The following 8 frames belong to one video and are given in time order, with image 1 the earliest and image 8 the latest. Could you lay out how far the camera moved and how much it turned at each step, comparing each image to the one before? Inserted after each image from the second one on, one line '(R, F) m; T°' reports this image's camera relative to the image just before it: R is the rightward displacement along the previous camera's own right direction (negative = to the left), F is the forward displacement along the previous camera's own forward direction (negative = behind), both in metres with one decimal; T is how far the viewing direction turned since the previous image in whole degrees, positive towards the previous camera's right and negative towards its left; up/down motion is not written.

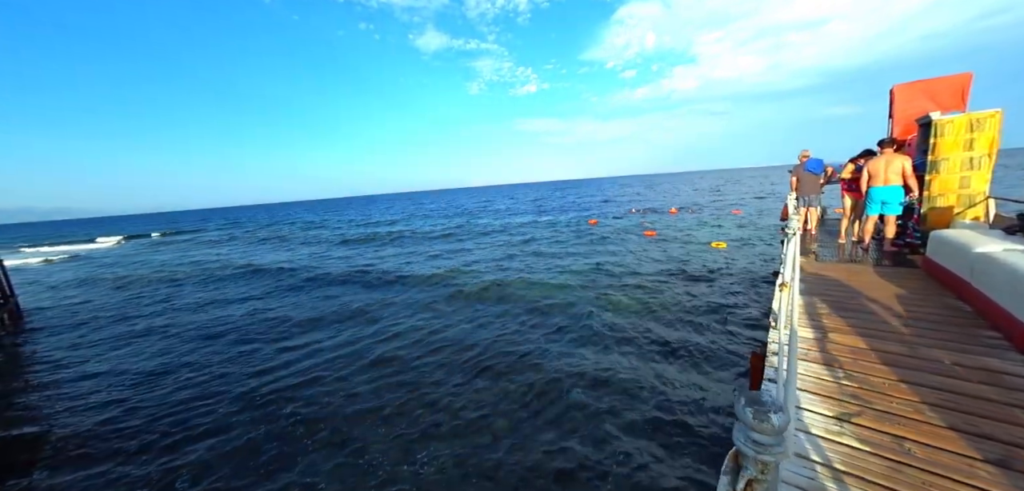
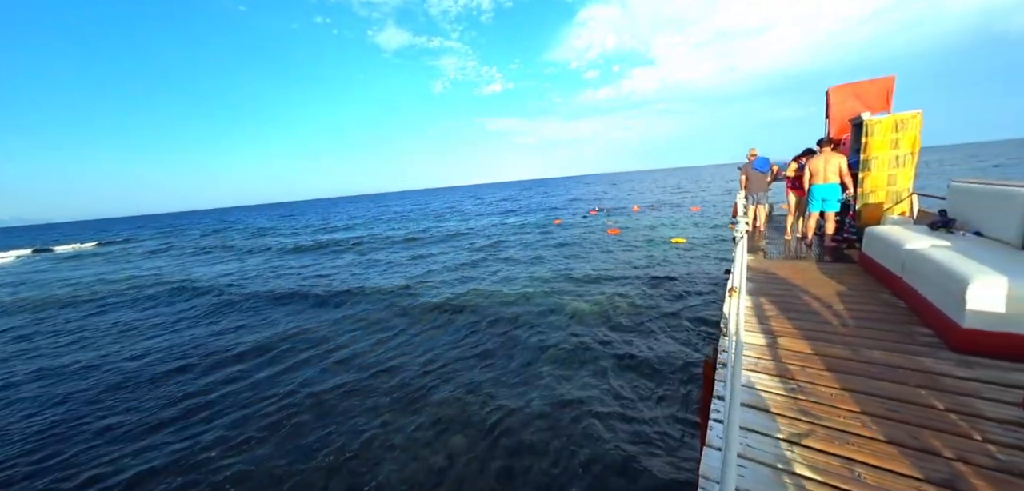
(+0.3, +0.2) m; +5°
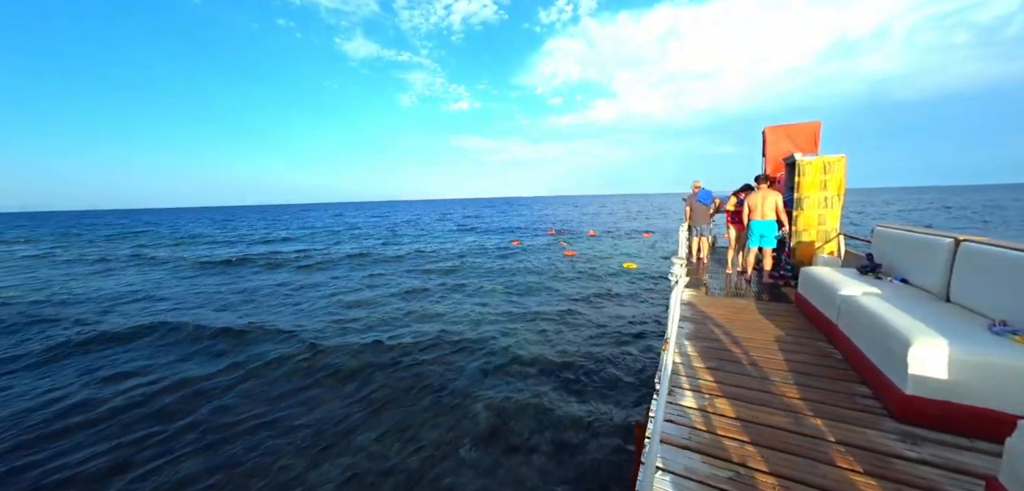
(+0.4, +0.5) m; +6°
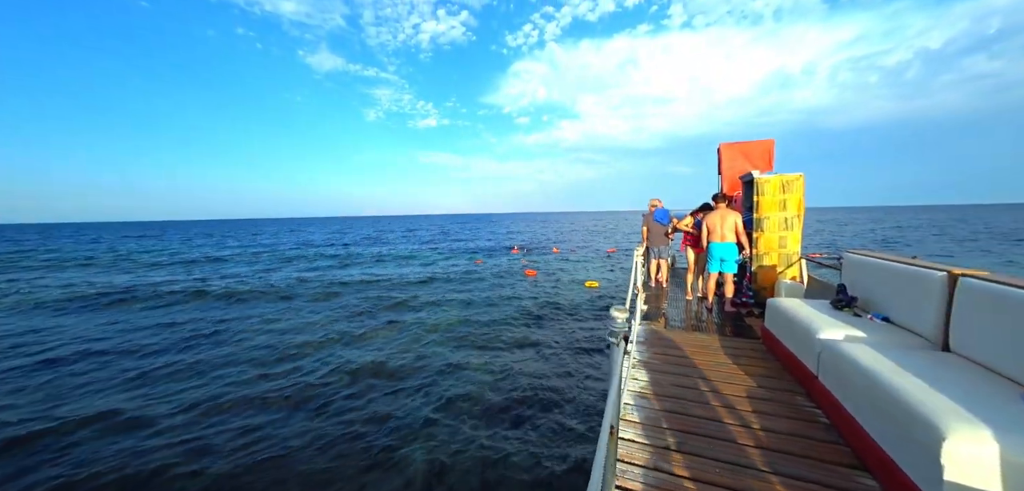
(+0.5, +0.8) m; +5°
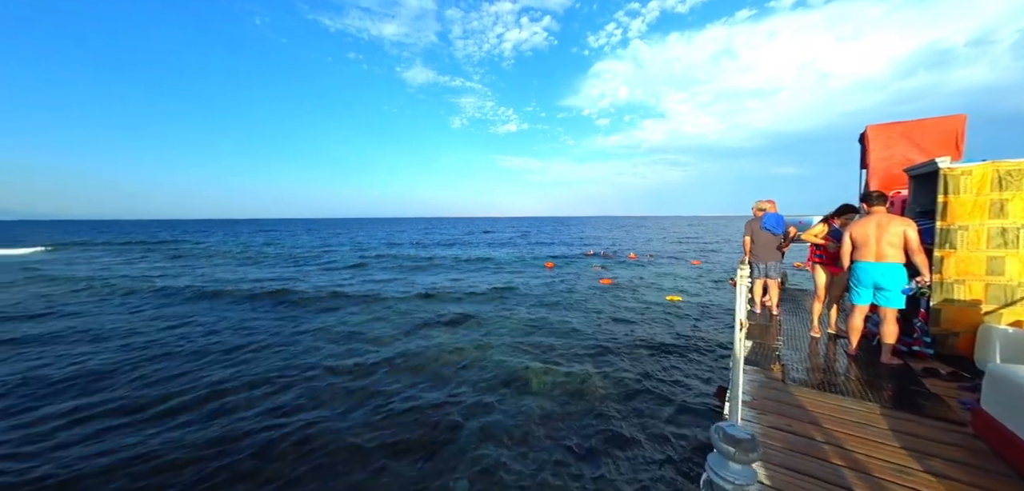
(+0.2, +1.2) m; -11°
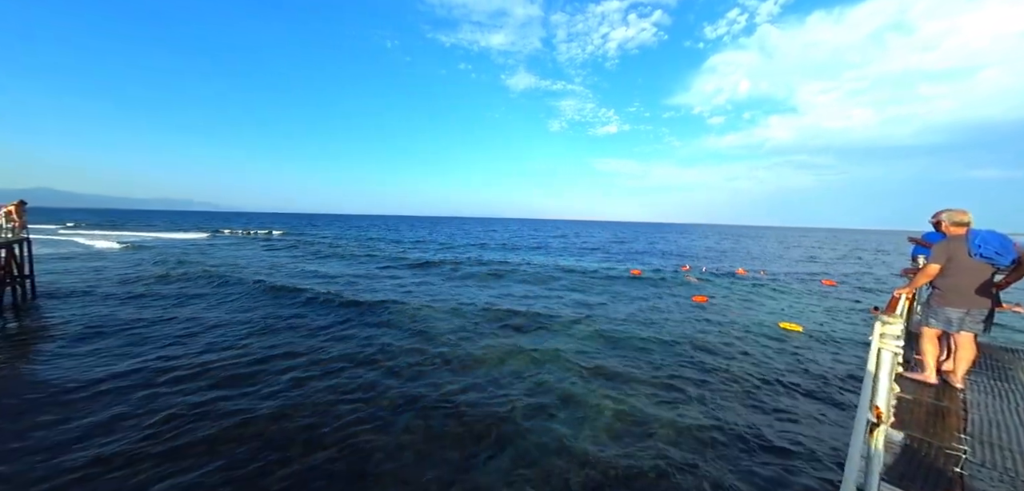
(+0.7, +1.3) m; -14°
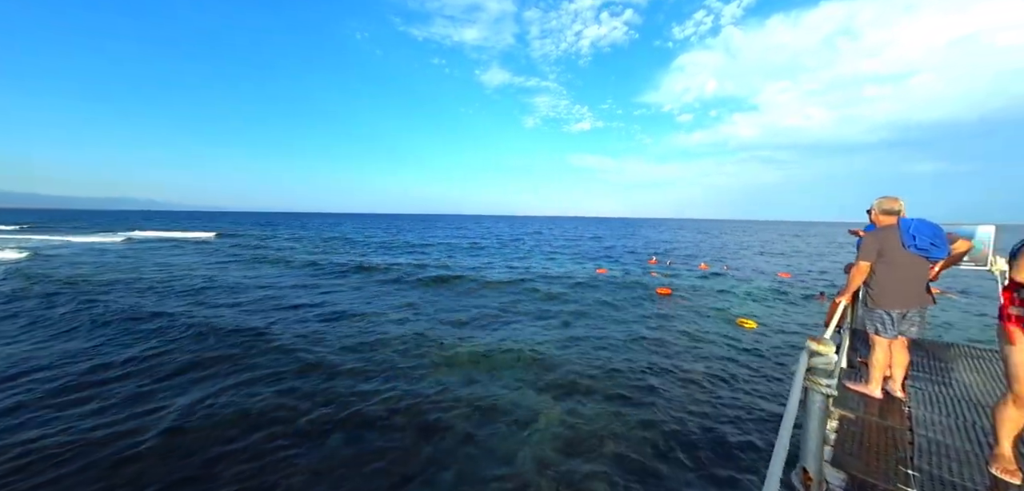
(+1.0, +0.8) m; +4°
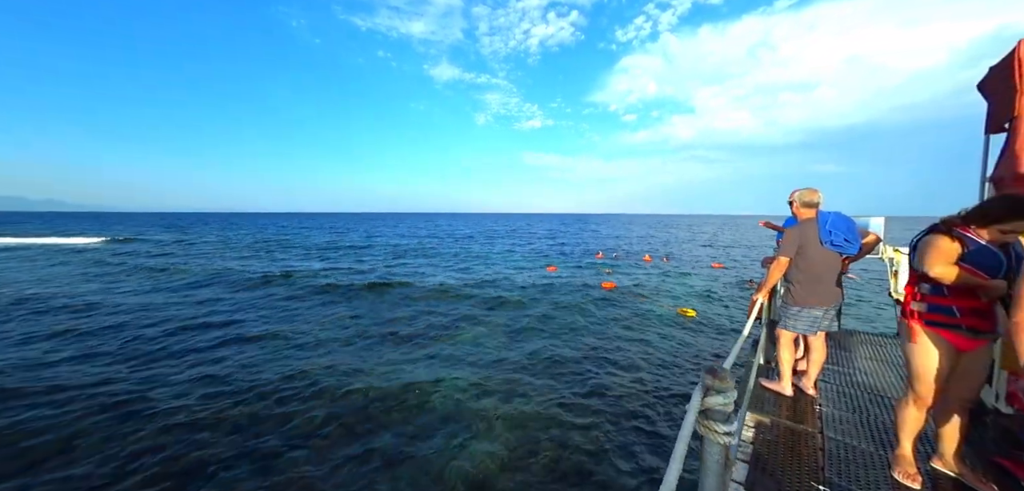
(+0.6, +0.5) m; +7°
